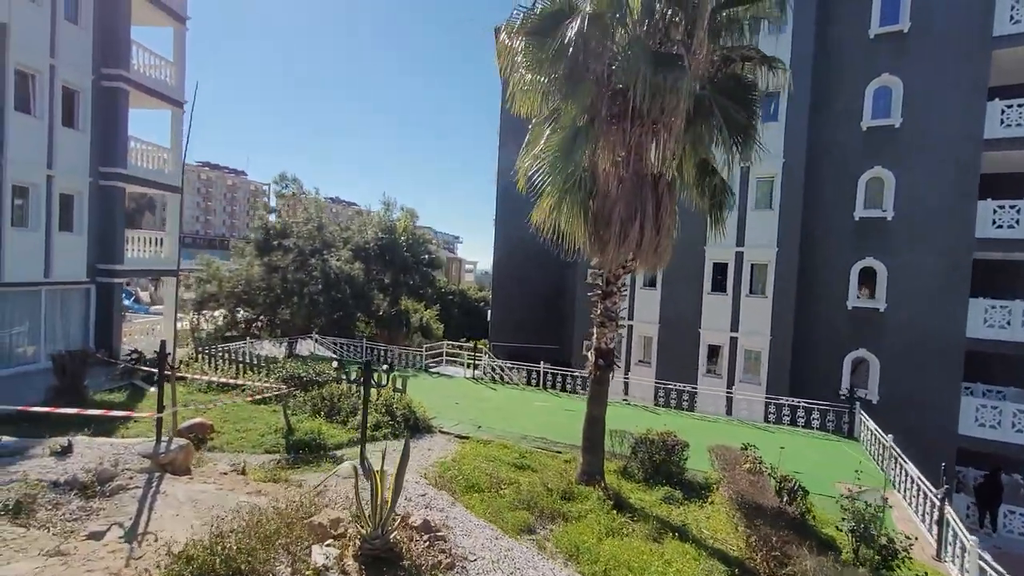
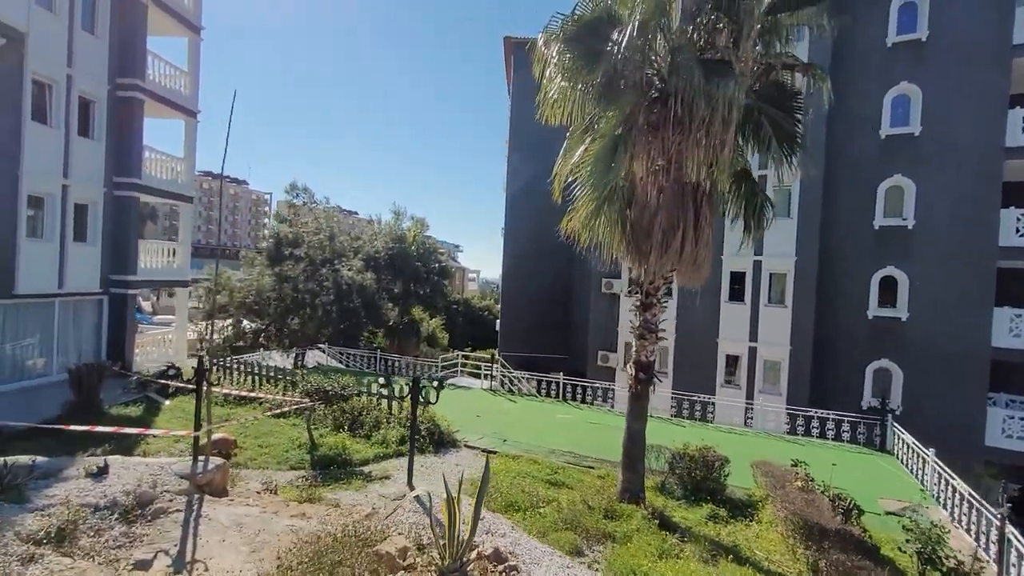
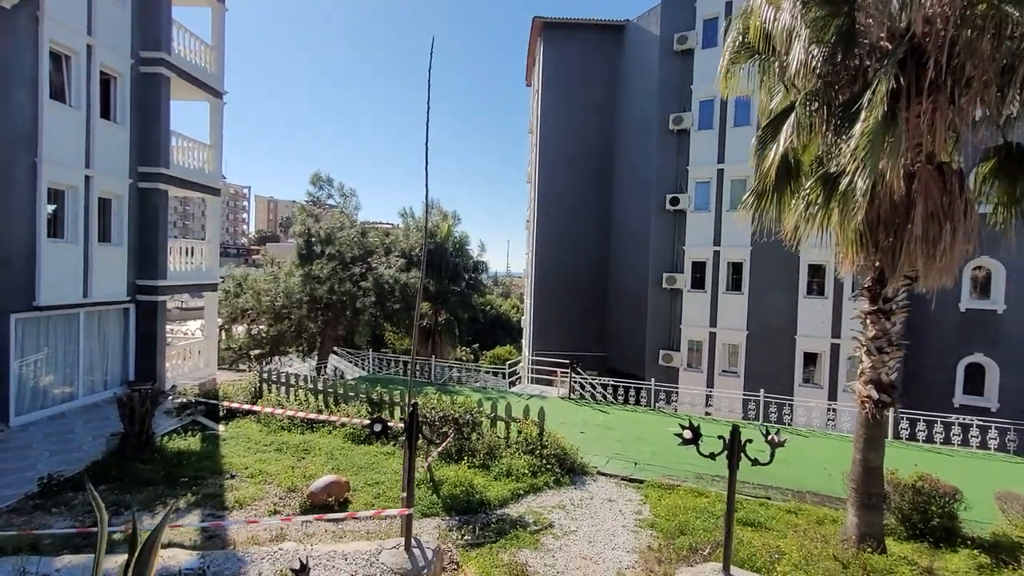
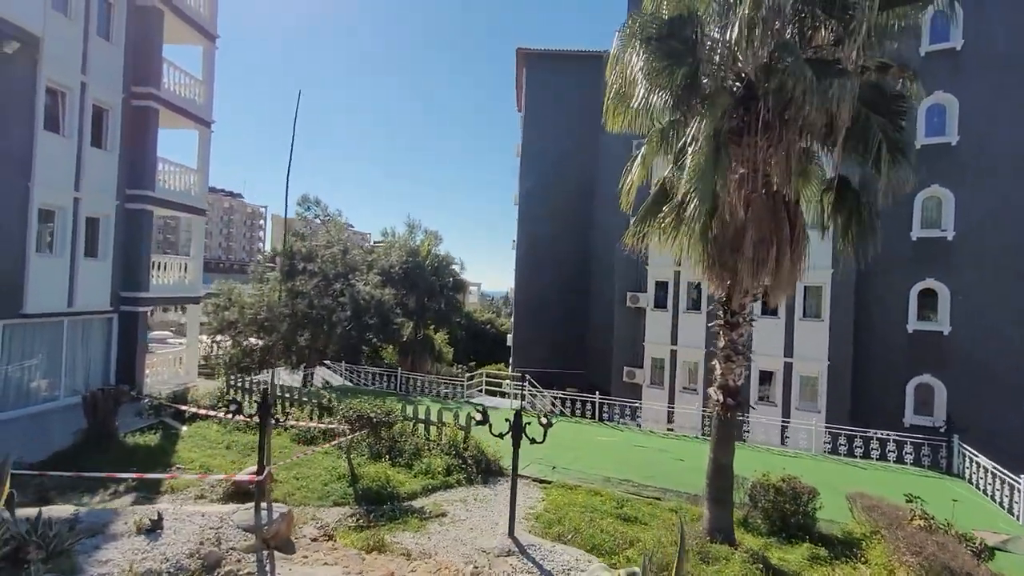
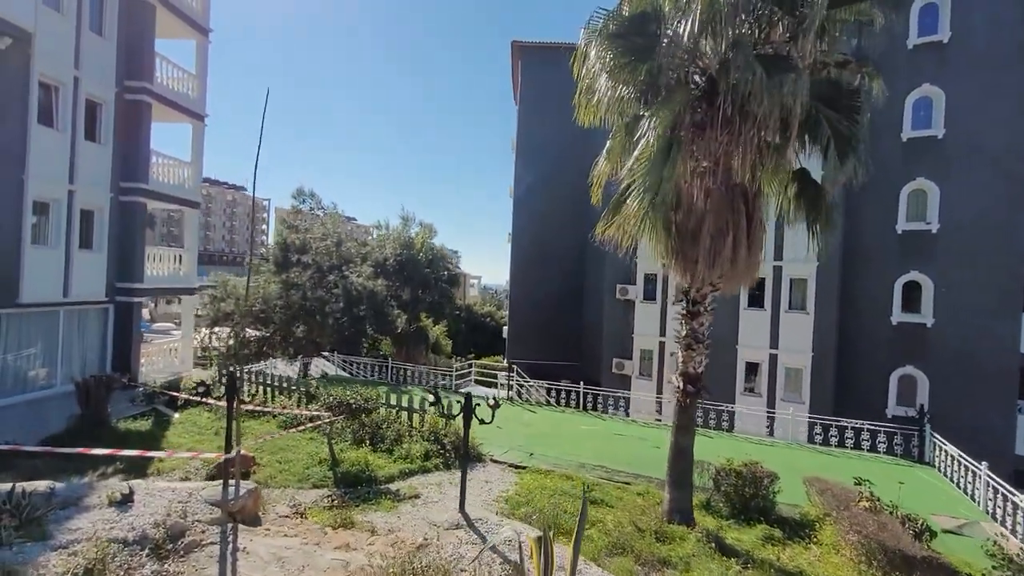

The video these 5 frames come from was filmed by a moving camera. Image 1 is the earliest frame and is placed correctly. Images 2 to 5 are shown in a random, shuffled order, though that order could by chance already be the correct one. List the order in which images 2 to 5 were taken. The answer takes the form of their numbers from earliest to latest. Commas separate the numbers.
2, 5, 4, 3
